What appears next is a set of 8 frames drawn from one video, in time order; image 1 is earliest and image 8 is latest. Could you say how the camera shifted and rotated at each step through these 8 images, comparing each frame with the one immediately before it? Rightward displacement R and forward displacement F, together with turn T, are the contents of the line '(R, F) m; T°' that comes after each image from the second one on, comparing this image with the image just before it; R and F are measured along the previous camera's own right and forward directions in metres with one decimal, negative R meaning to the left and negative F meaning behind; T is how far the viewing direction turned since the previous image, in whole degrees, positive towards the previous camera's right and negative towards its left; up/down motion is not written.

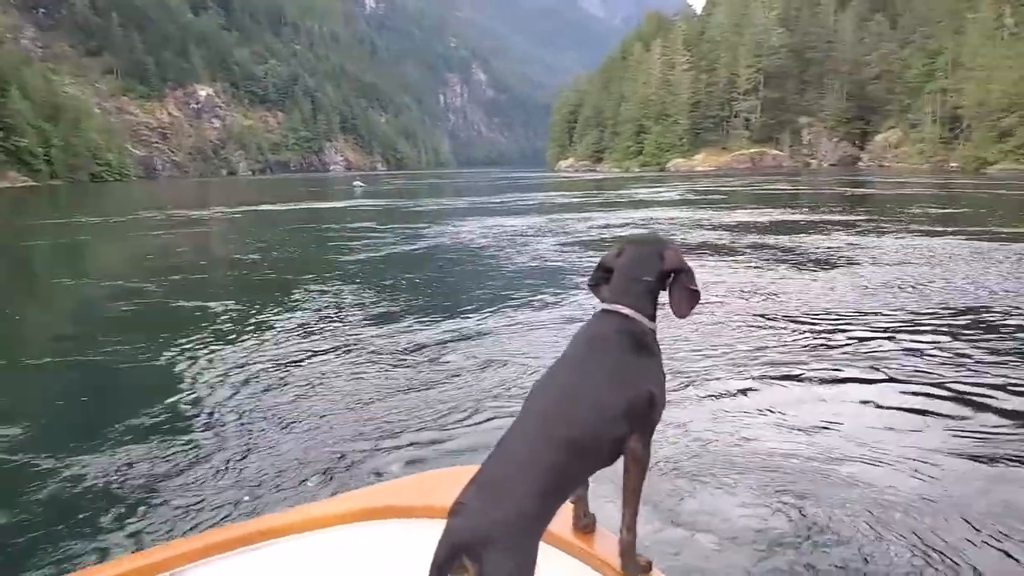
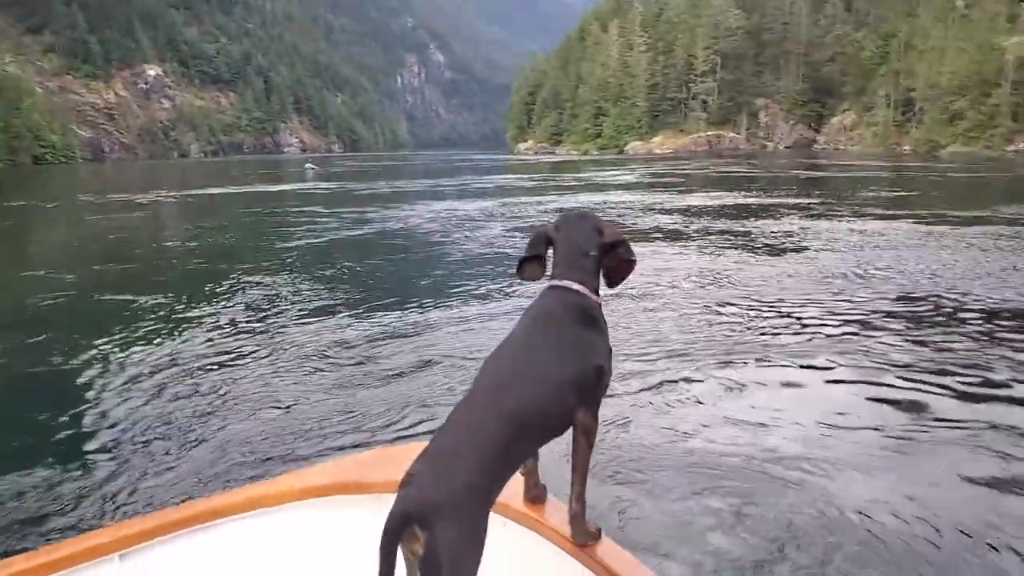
(+0.1, +0.2) m; +3°
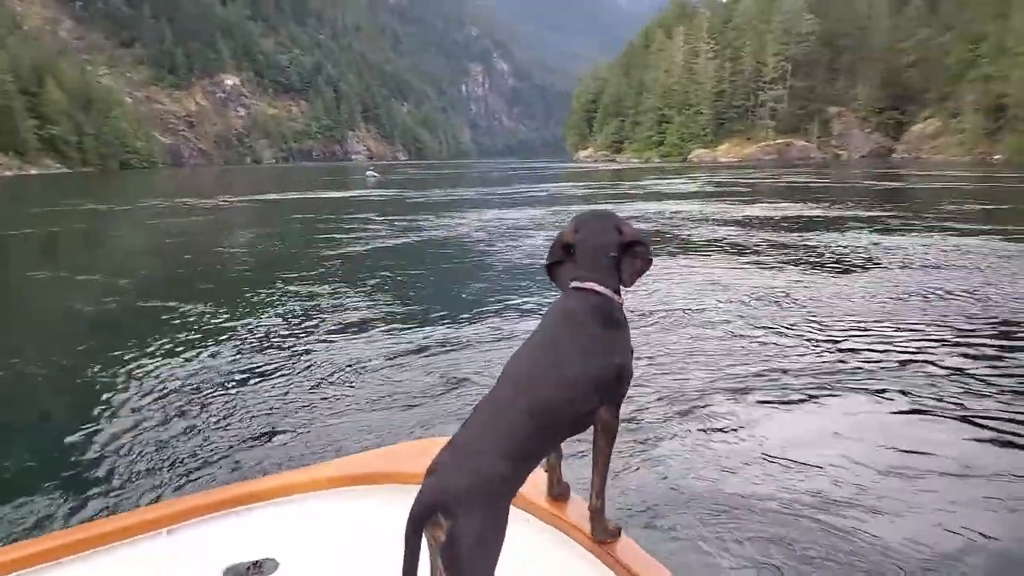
(+0.1, +0.3) m; -5°
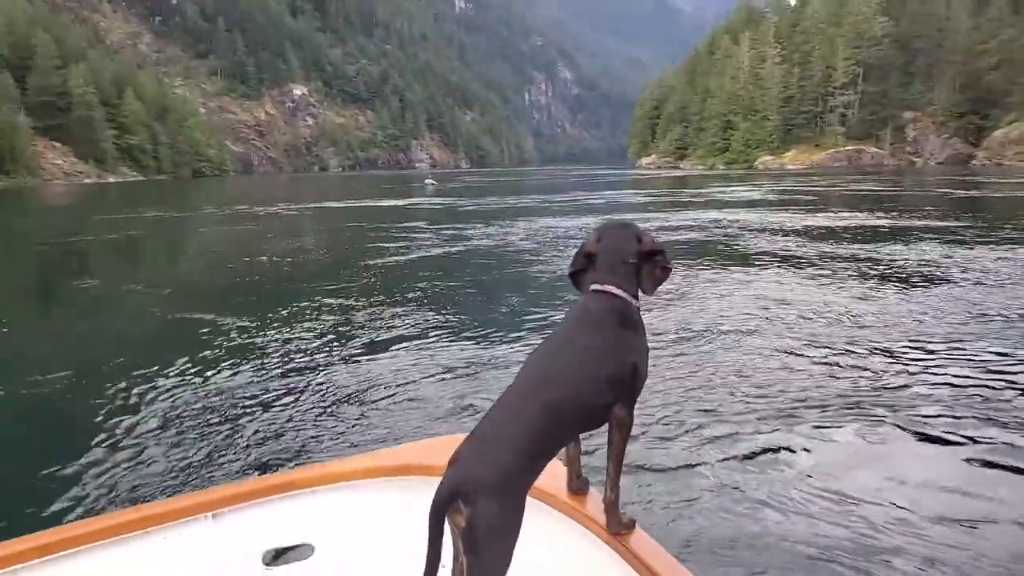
(+0.2, +0.2) m; -5°
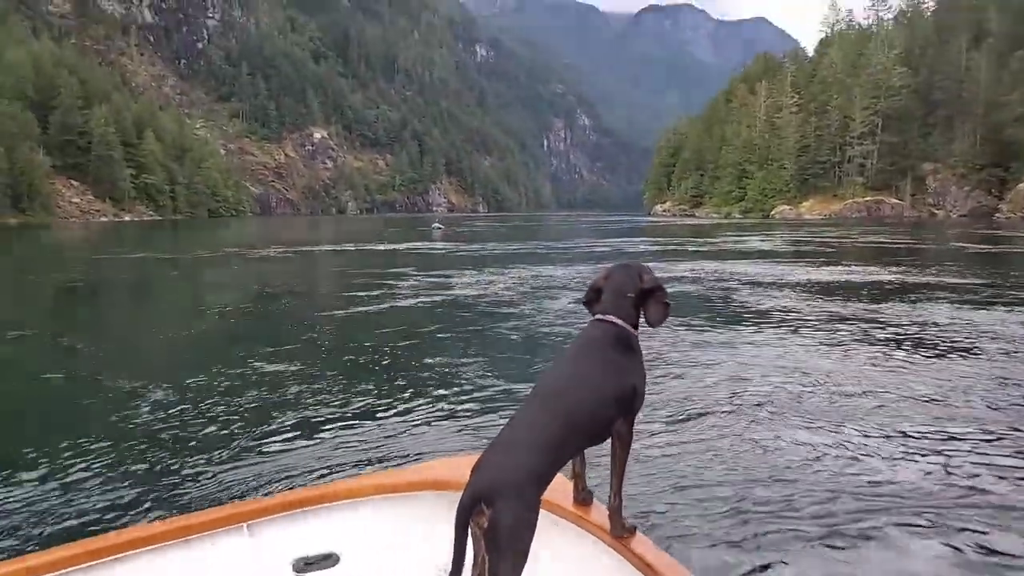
(+0.3, +0.6) m; -1°
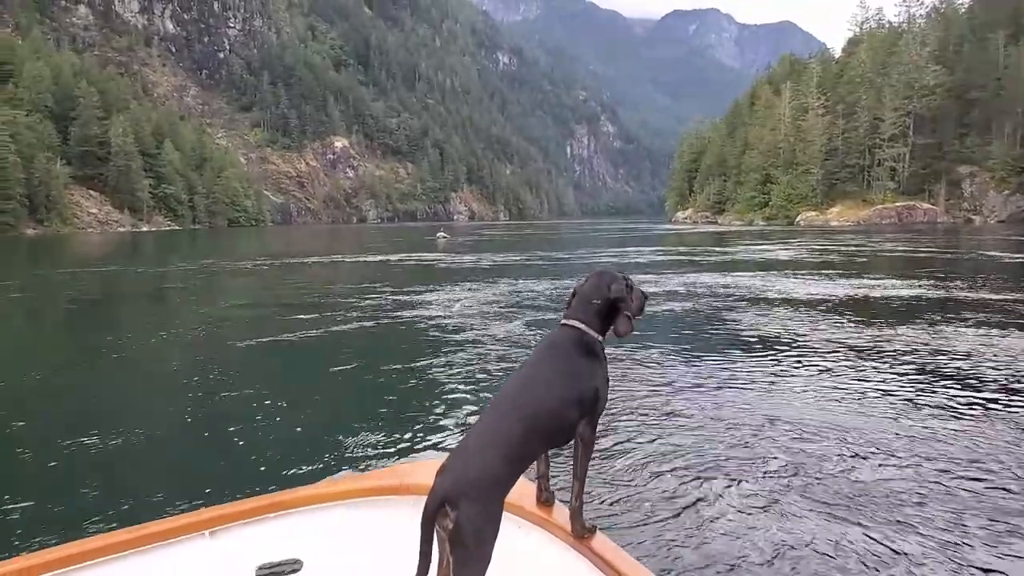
(+0.4, +0.9) m; -2°
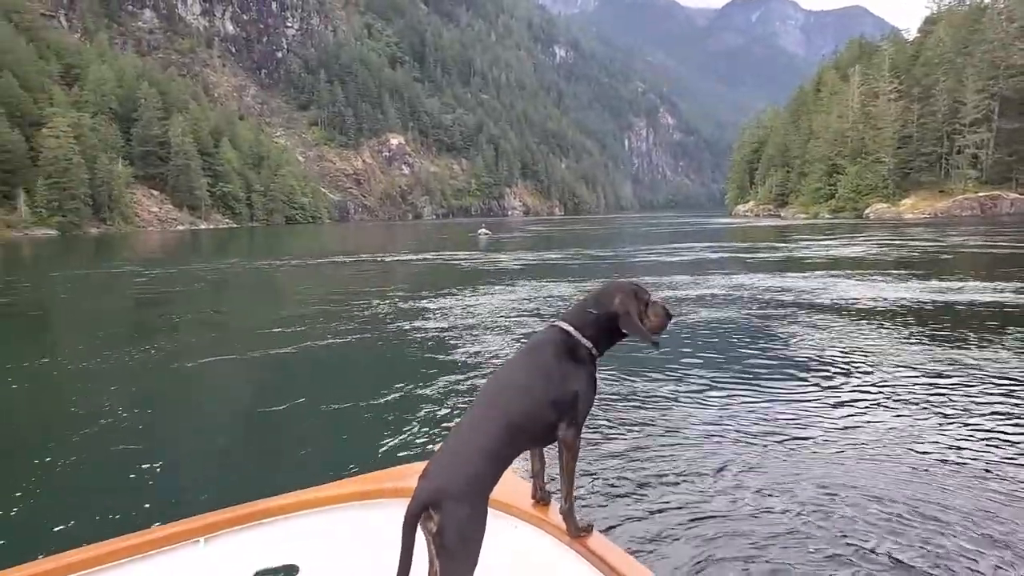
(+0.3, +0.8) m; -4°
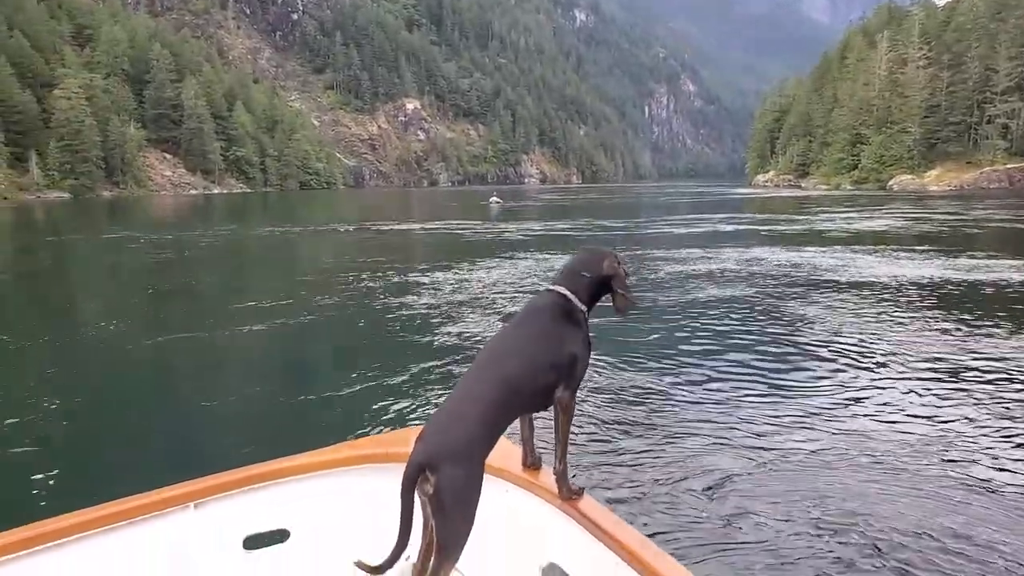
(+0.2, +0.4) m; -1°
